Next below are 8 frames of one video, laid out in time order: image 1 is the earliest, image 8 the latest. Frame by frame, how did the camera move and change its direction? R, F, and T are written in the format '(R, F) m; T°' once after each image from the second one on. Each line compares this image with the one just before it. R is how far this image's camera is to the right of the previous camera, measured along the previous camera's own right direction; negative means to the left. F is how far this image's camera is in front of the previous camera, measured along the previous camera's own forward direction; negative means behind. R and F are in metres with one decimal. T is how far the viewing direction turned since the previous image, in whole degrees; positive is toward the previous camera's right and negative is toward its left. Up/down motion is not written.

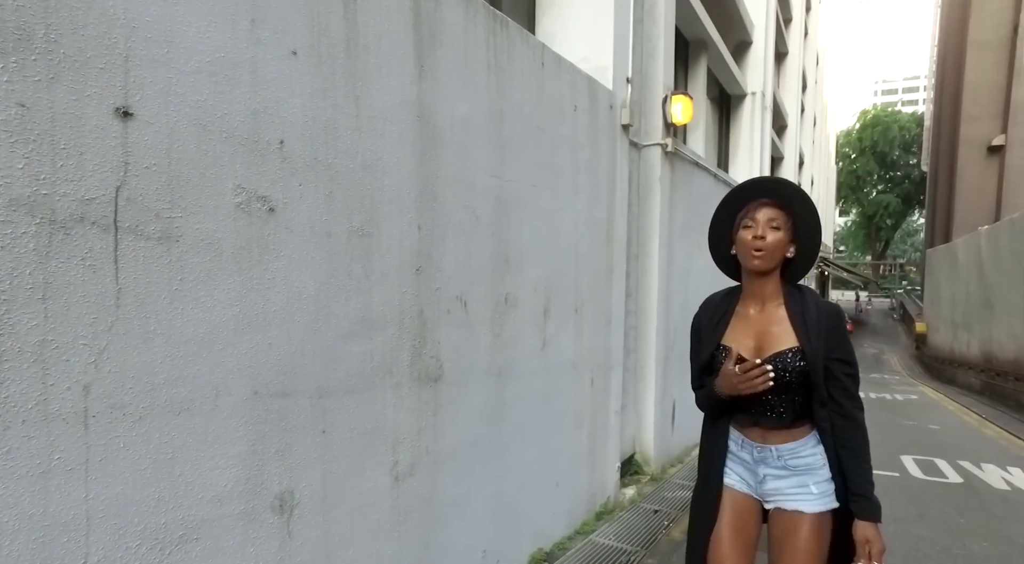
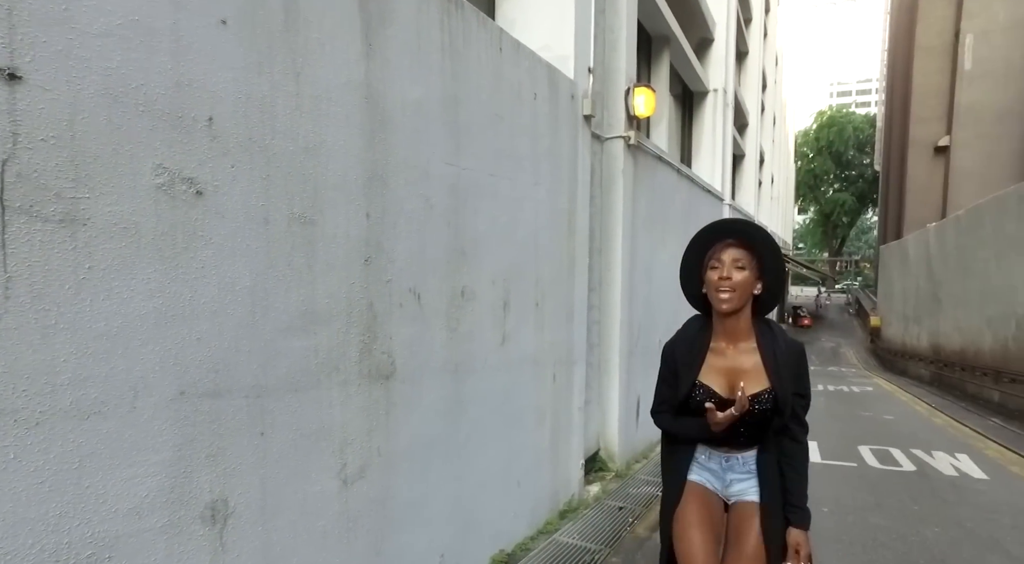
(+0.1, +0.1) m; +3°
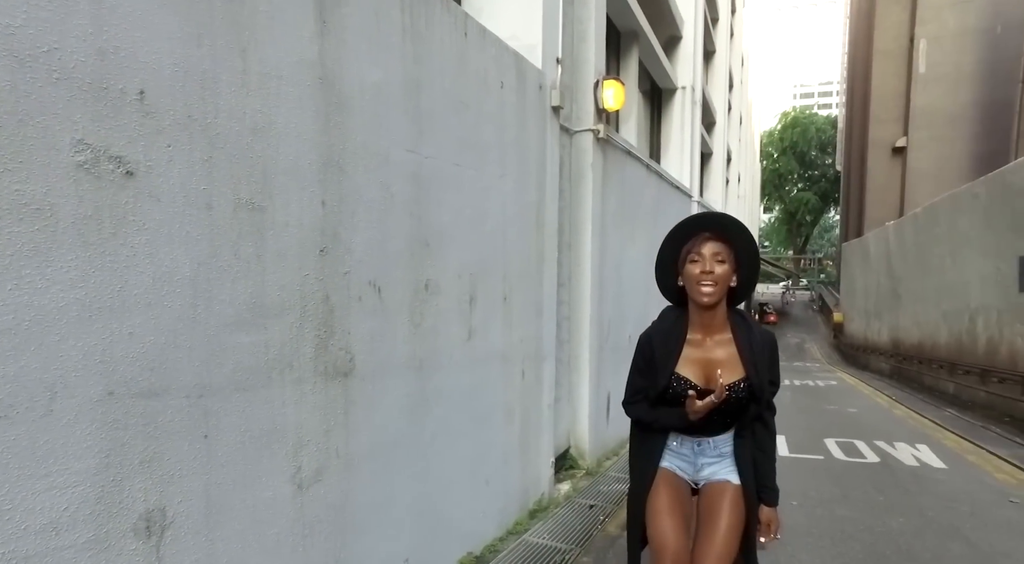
(0.0, +0.1) m; +3°
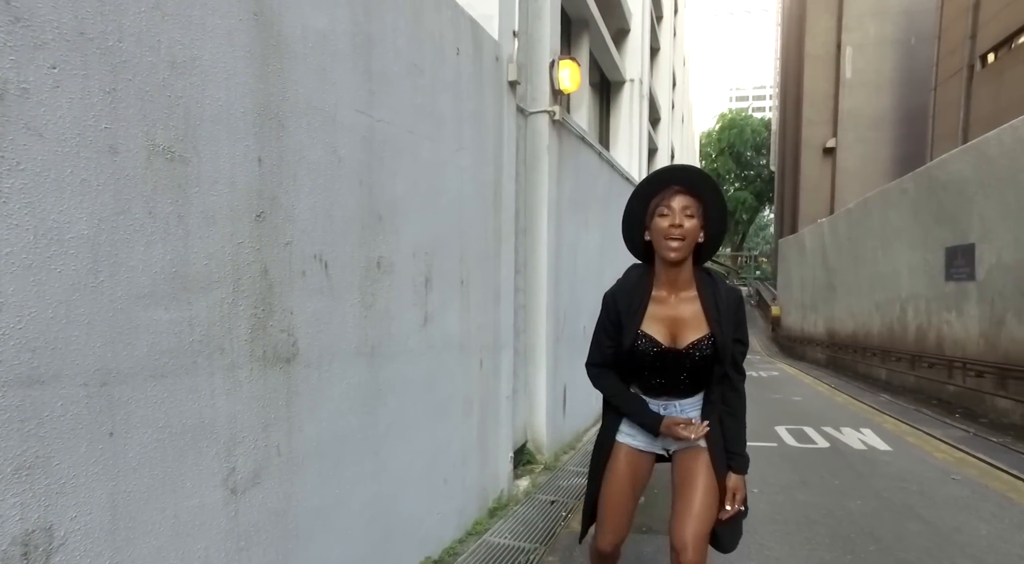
(-0.1, +0.3) m; +5°
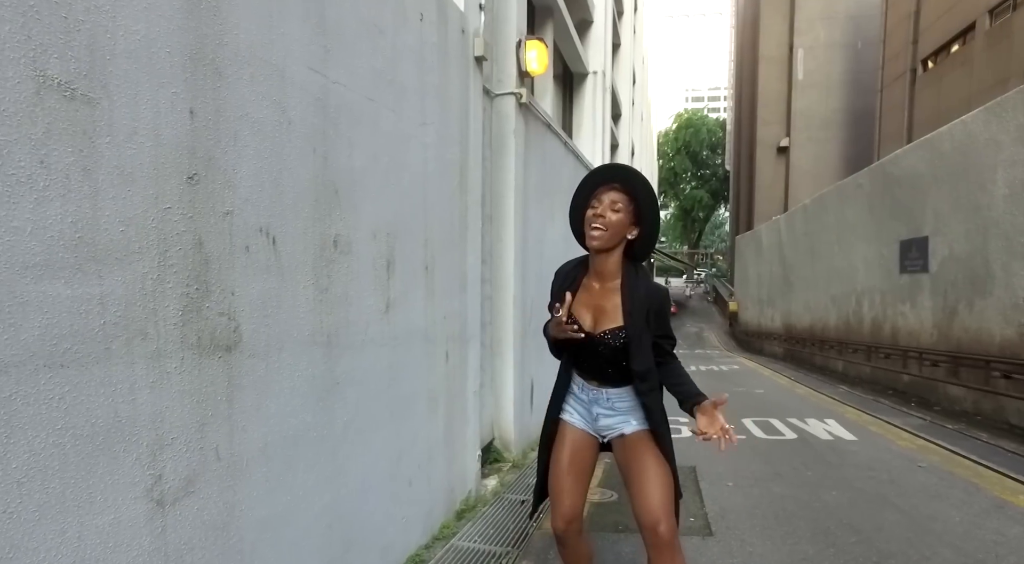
(-0.1, +0.3) m; +4°
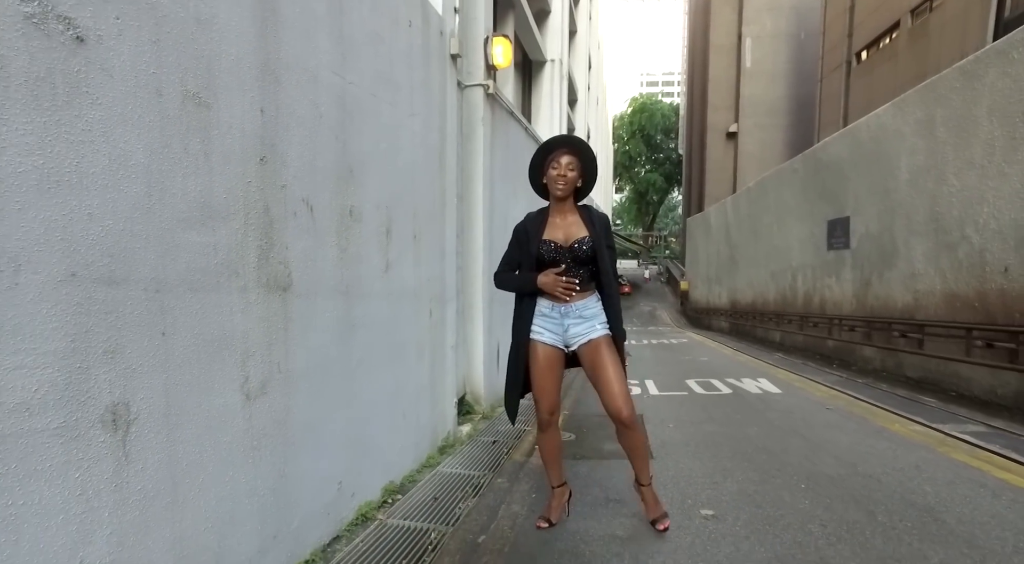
(-0.1, -0.7) m; +4°
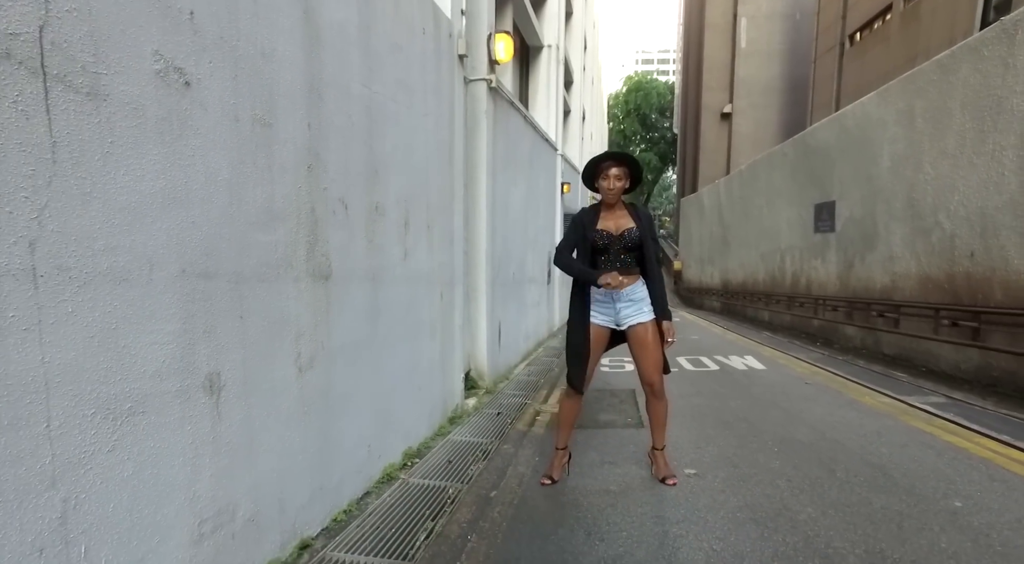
(-0.1, -0.4) m; +1°
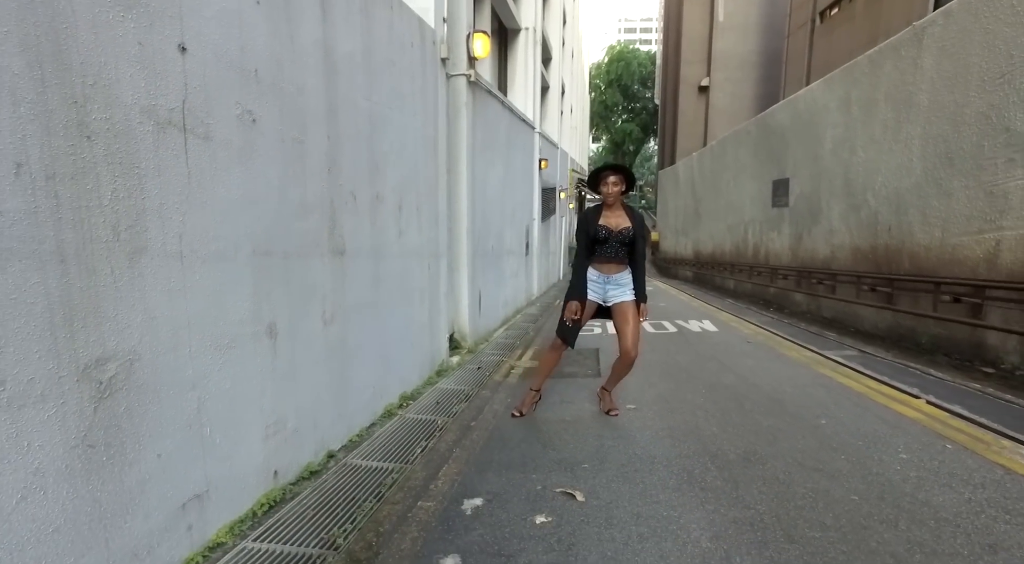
(+0.1, -0.9) m; +2°
